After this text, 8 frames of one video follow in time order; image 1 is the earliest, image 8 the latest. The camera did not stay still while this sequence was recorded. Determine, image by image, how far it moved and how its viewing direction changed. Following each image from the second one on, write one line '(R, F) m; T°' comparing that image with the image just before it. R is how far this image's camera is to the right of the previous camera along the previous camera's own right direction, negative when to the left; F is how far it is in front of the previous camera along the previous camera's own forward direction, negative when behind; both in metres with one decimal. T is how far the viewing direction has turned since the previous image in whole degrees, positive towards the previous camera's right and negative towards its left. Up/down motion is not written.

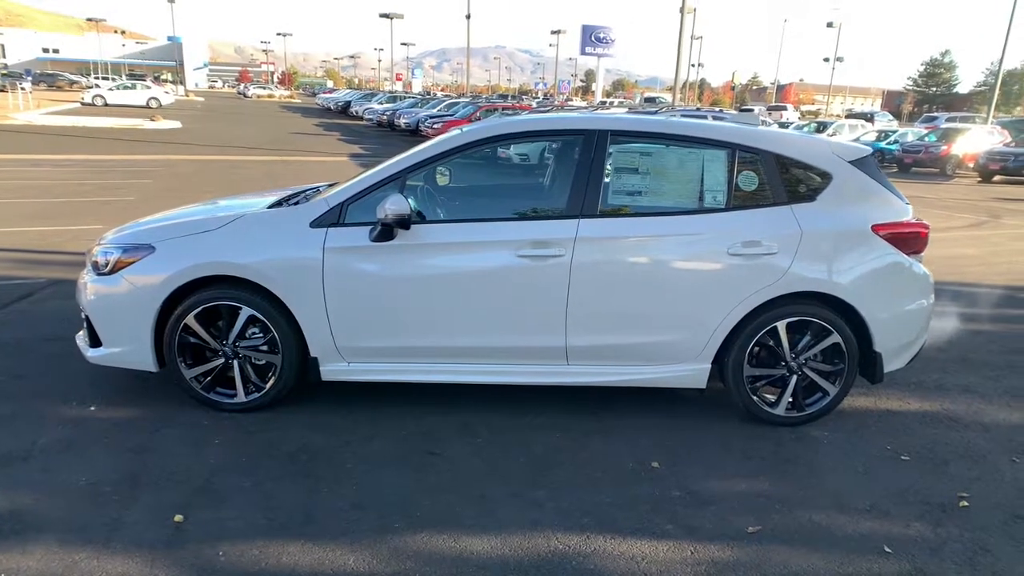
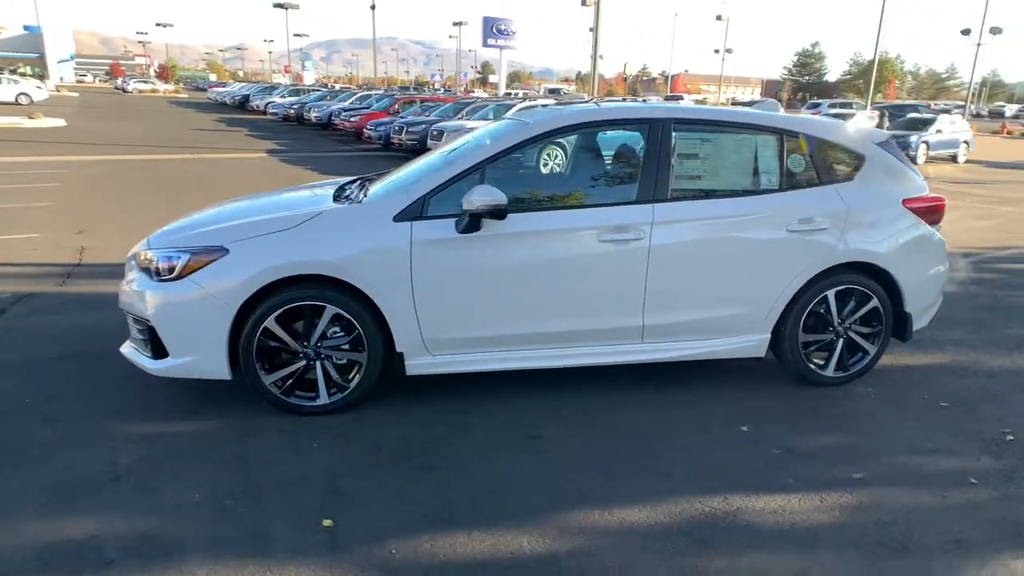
(-1.1, 0.0) m; +9°
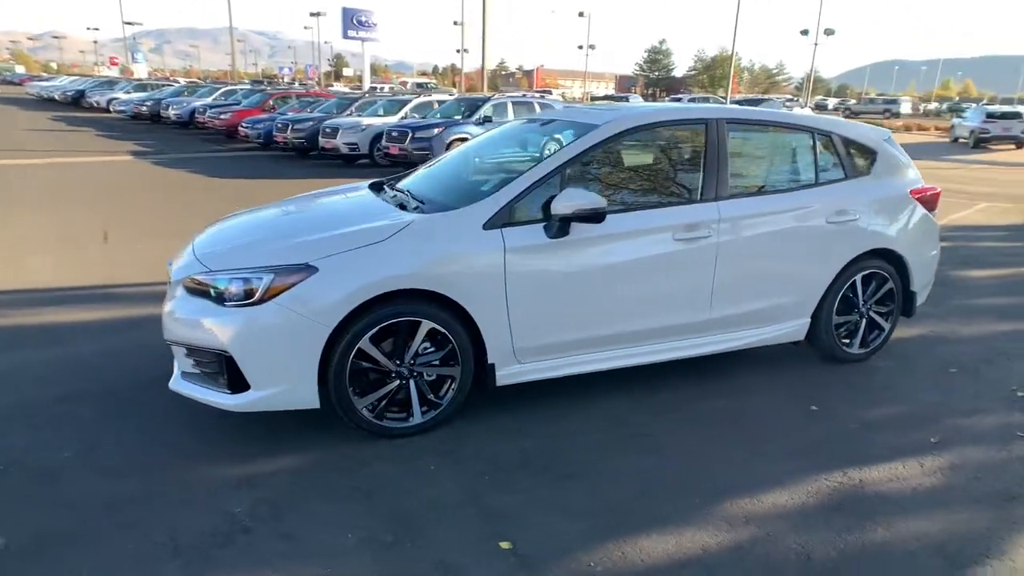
(-1.3, +0.2) m; +12°
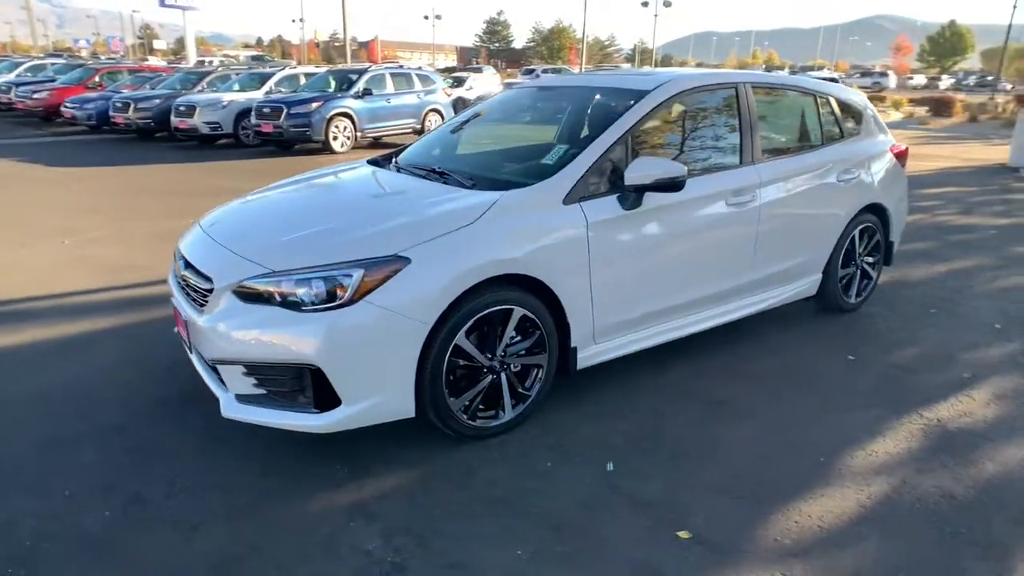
(-1.3, +0.4) m; +13°
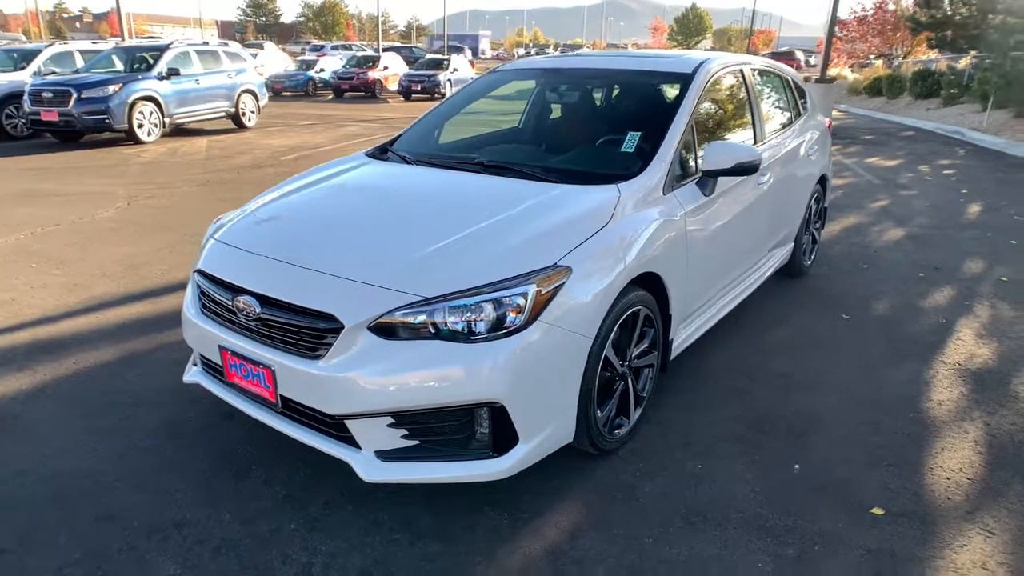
(-1.5, +0.6) m; +18°
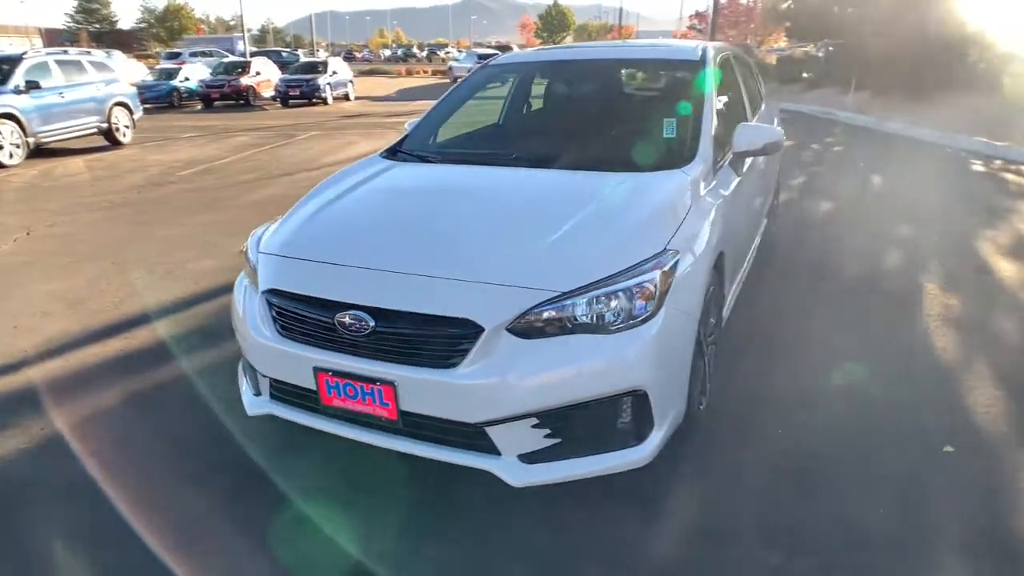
(-1.0, +0.1) m; +10°
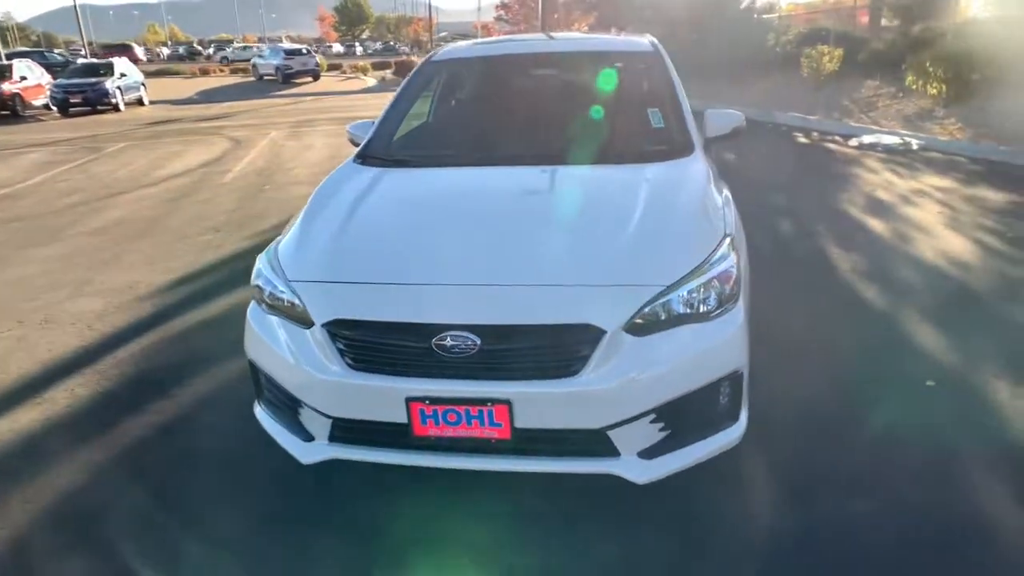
(-1.0, +0.2) m; +15°
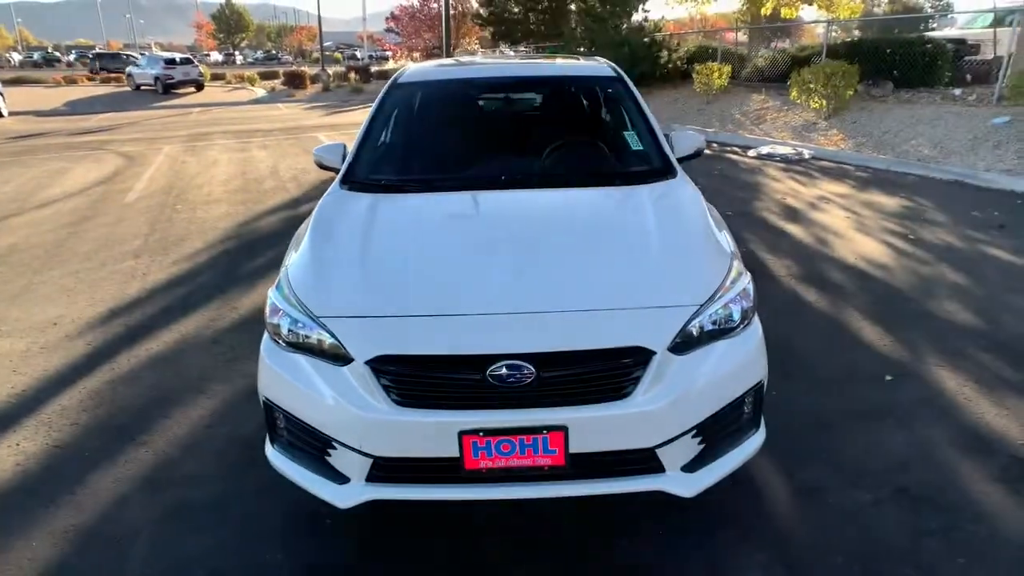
(-0.6, 0.0) m; +9°
